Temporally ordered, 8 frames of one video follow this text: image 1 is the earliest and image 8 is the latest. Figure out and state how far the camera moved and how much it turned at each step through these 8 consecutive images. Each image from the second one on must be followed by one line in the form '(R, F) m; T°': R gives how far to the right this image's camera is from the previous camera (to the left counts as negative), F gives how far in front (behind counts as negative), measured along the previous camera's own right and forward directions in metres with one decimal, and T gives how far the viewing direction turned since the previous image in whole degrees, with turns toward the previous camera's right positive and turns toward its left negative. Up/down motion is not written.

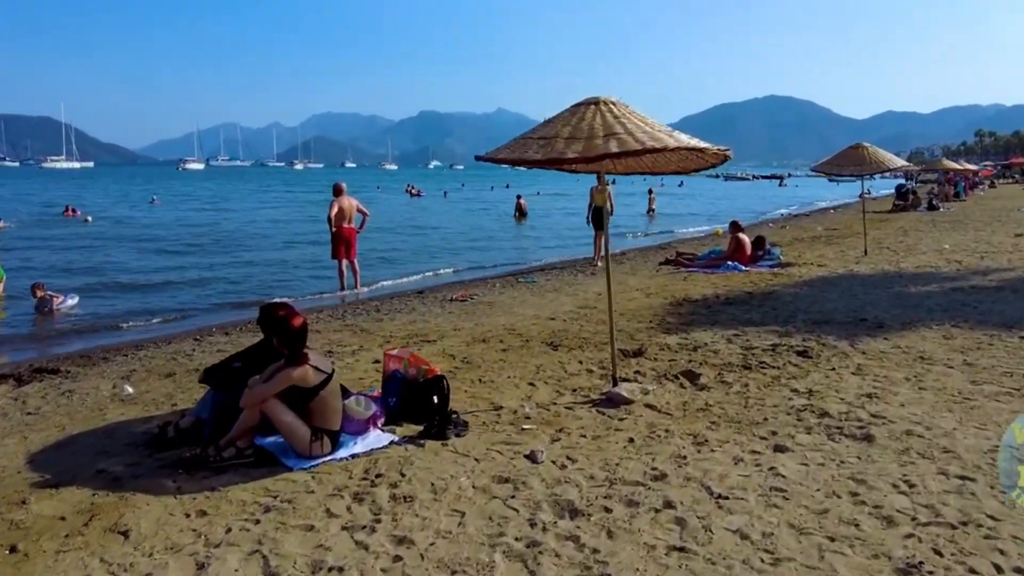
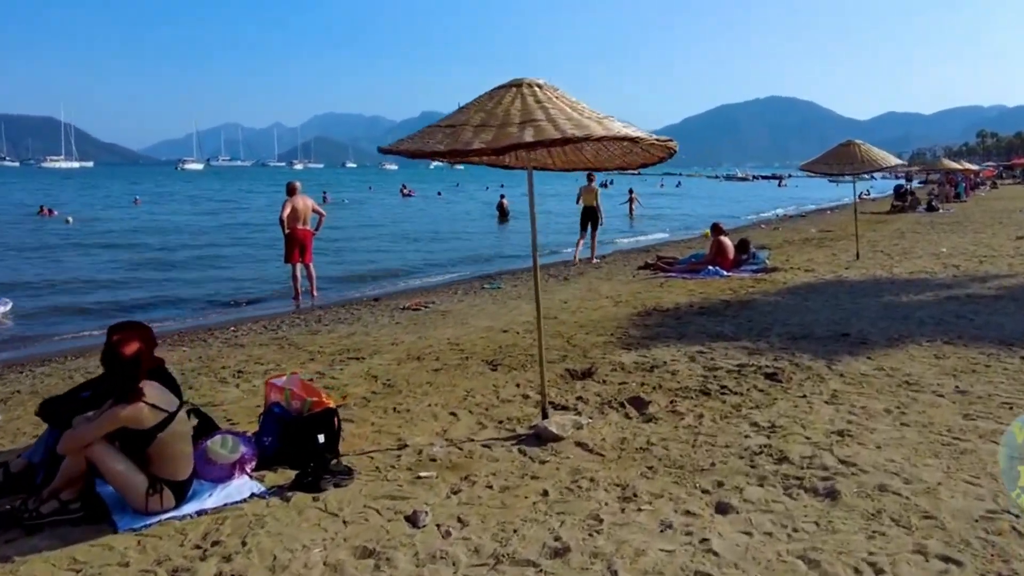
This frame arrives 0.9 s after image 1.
(+0.5, +0.9) m; 0°
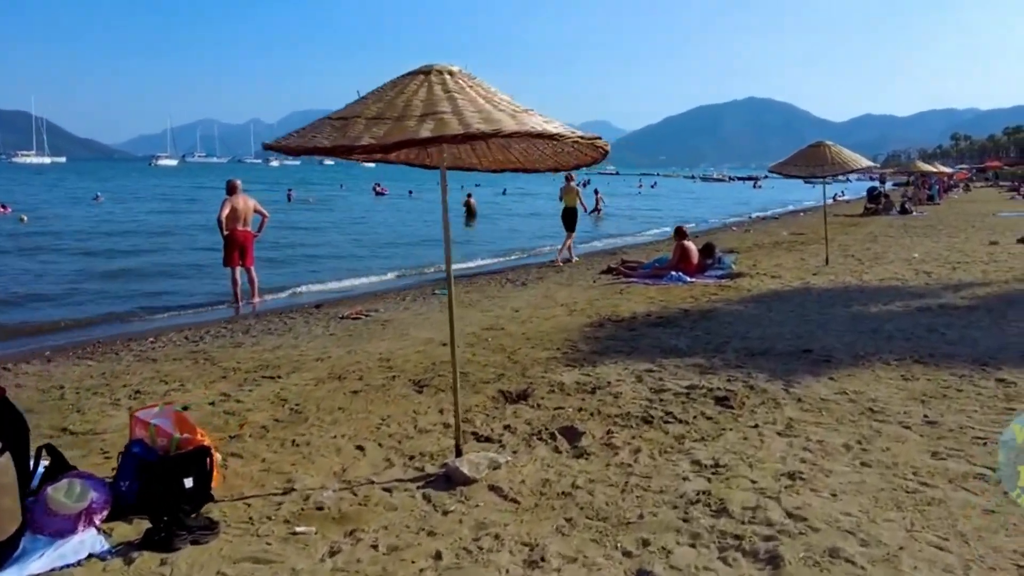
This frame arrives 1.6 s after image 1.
(+0.4, +0.7) m; +1°
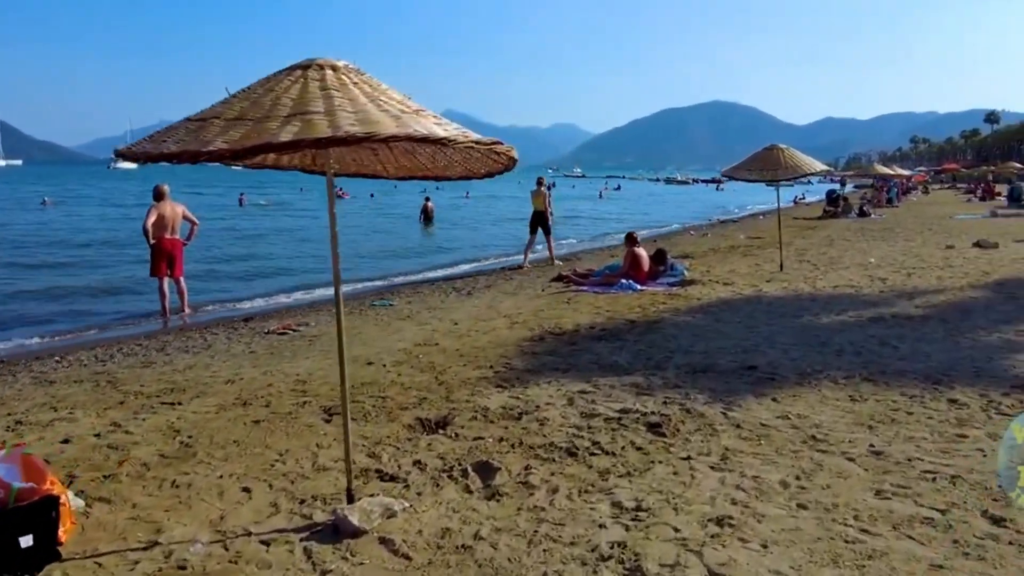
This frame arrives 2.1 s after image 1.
(+0.3, +0.5) m; +2°
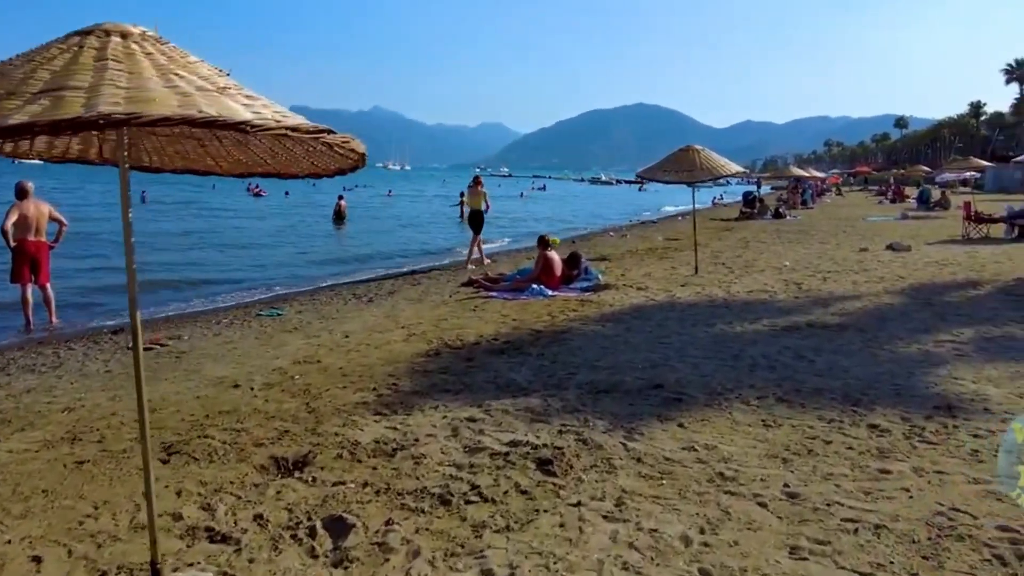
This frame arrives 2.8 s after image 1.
(+0.3, +0.7) m; +5°
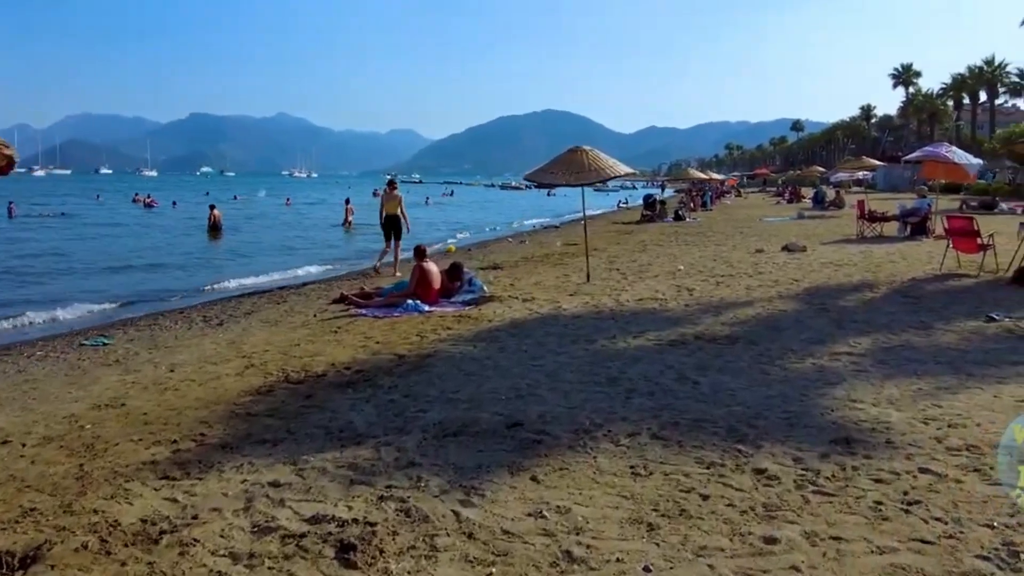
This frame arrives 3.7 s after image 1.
(+0.5, +1.0) m; +6°
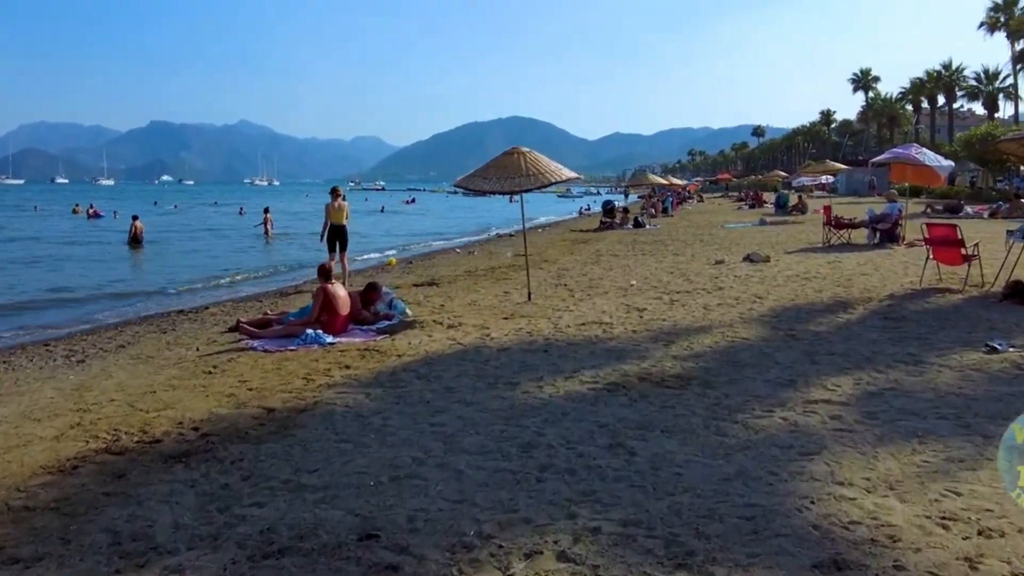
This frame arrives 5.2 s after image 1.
(+0.5, +1.5) m; +2°
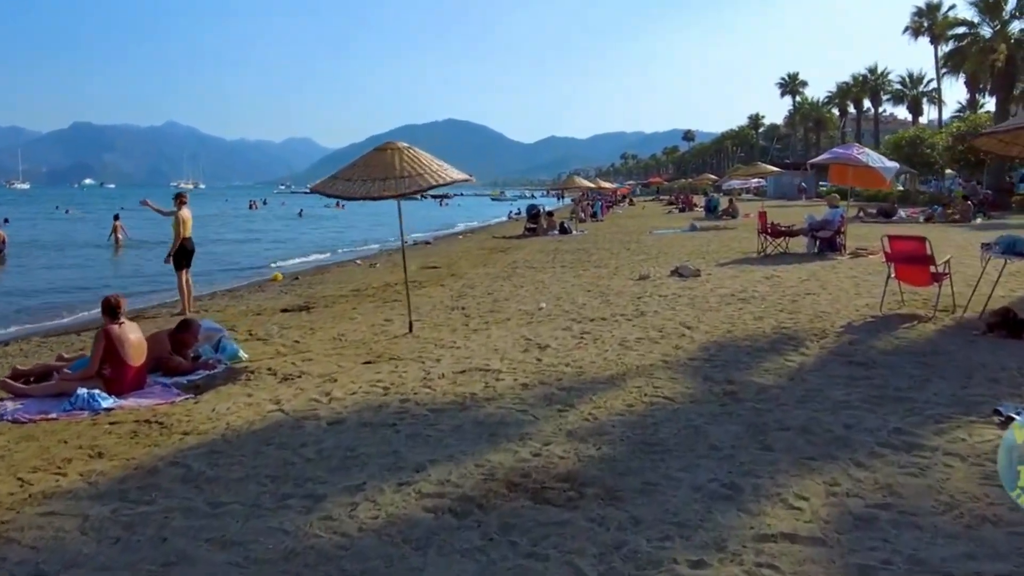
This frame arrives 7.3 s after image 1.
(+0.6, +2.2) m; +4°
